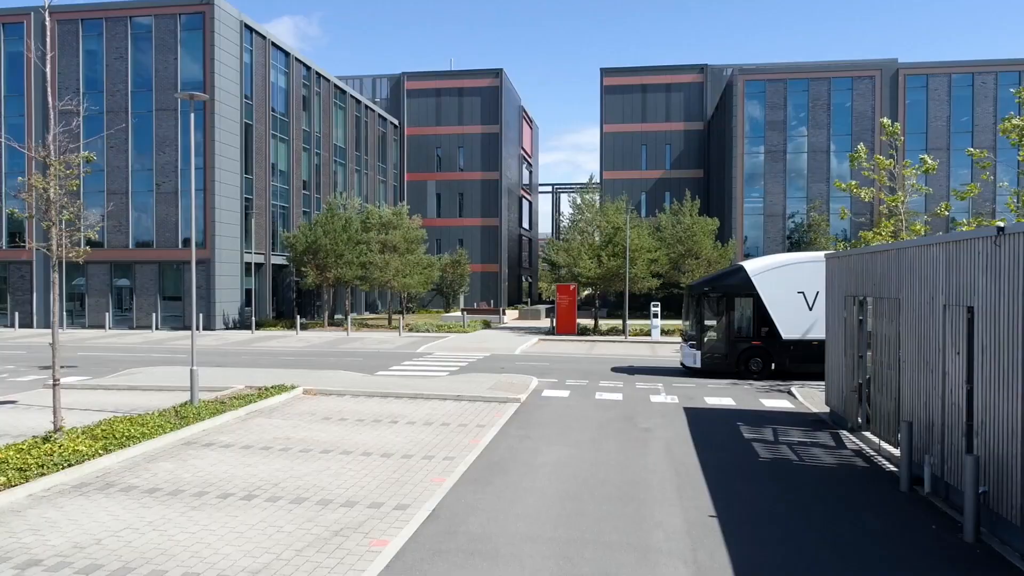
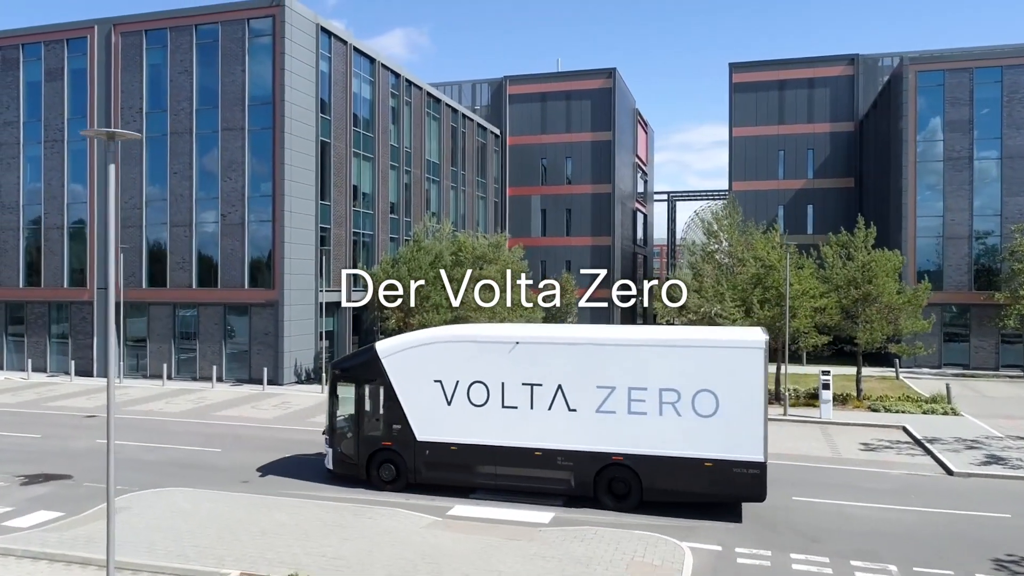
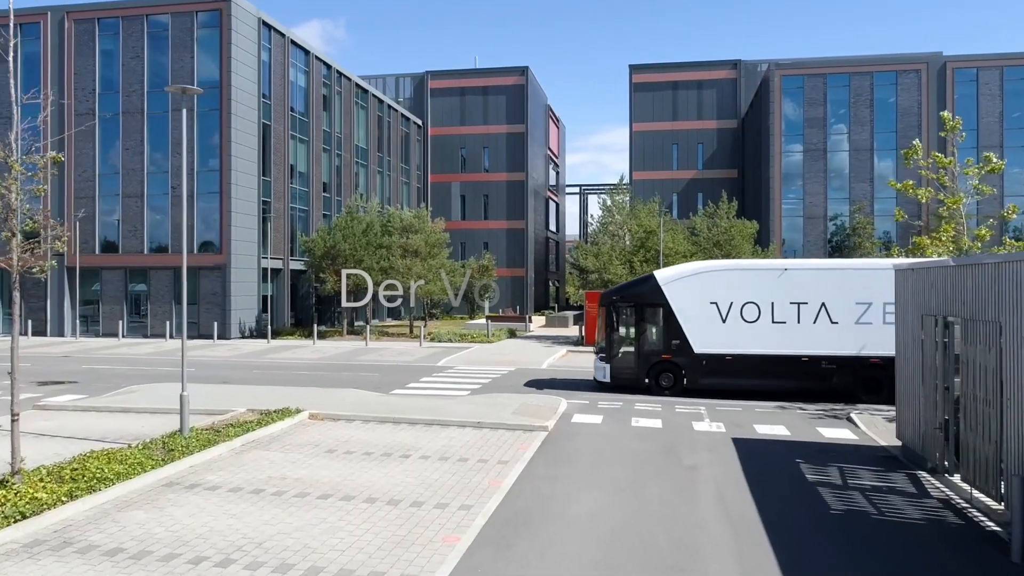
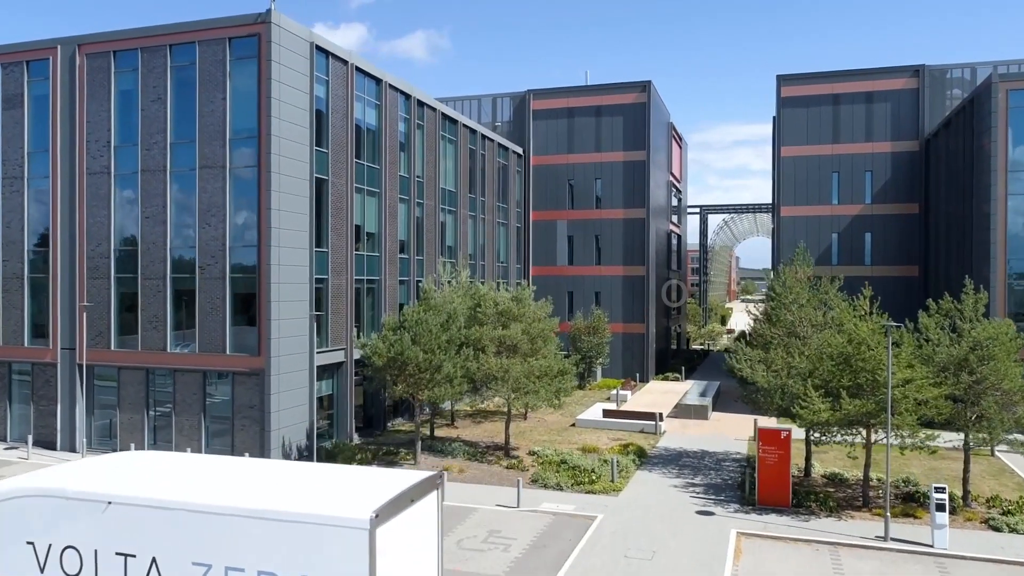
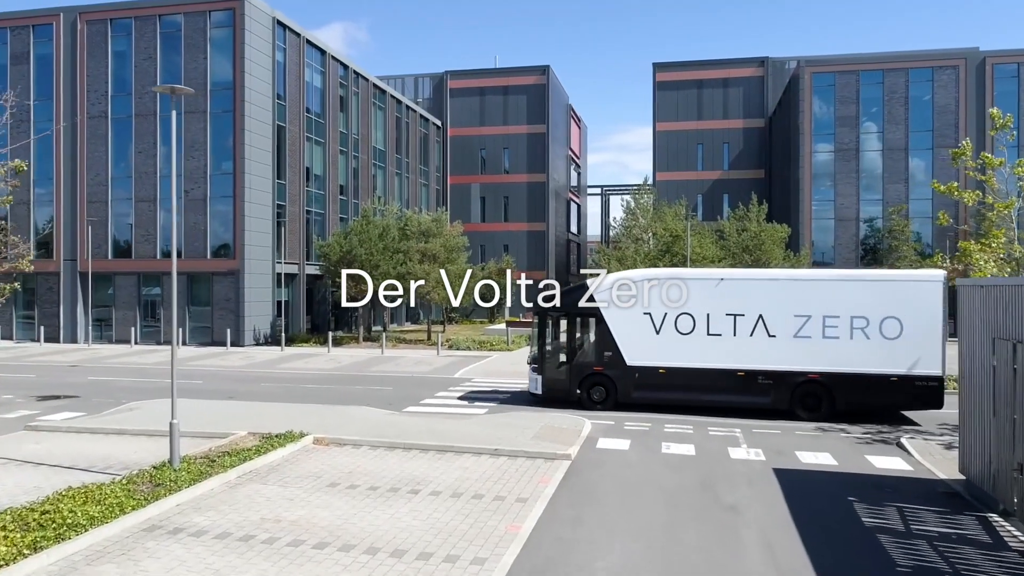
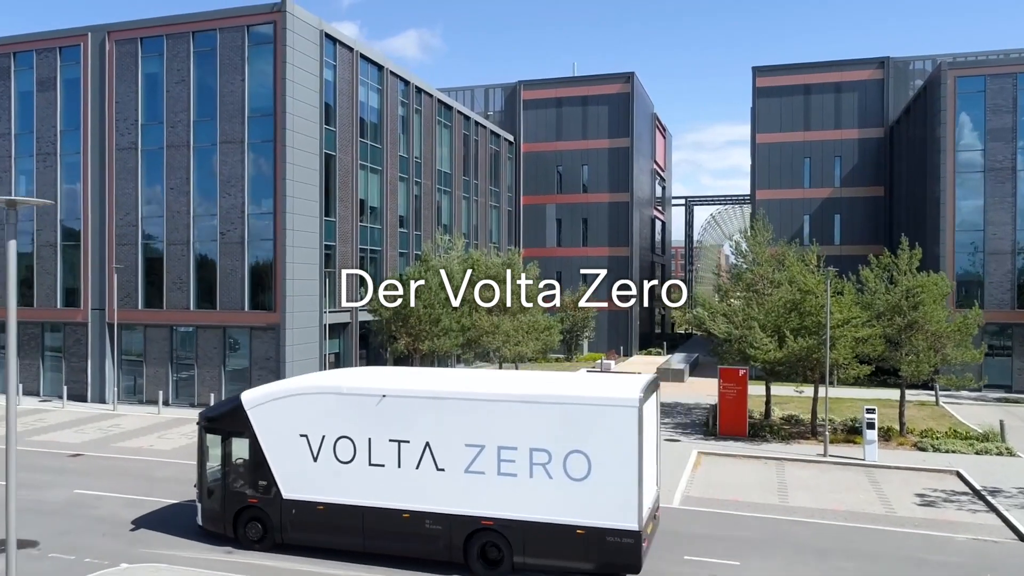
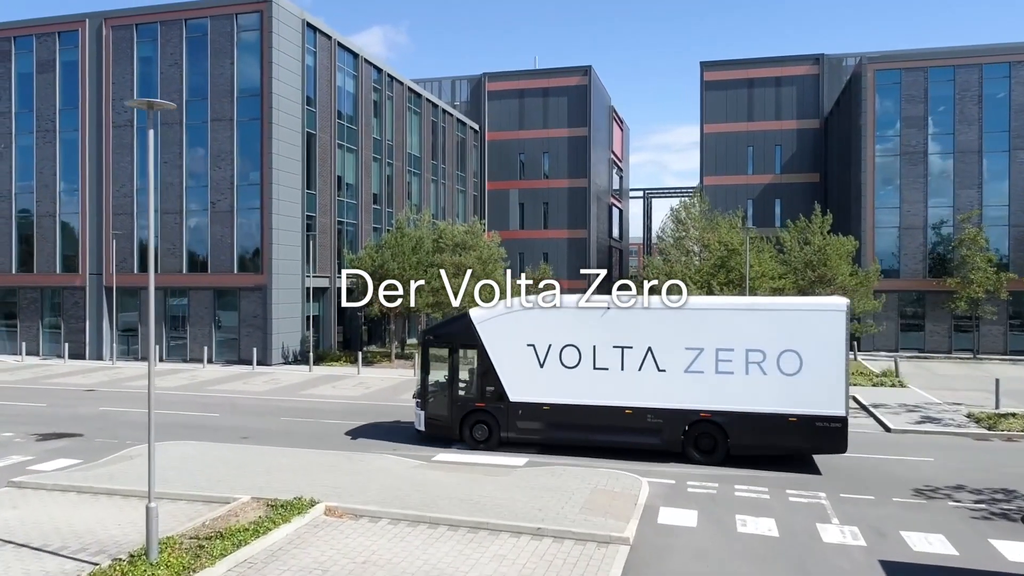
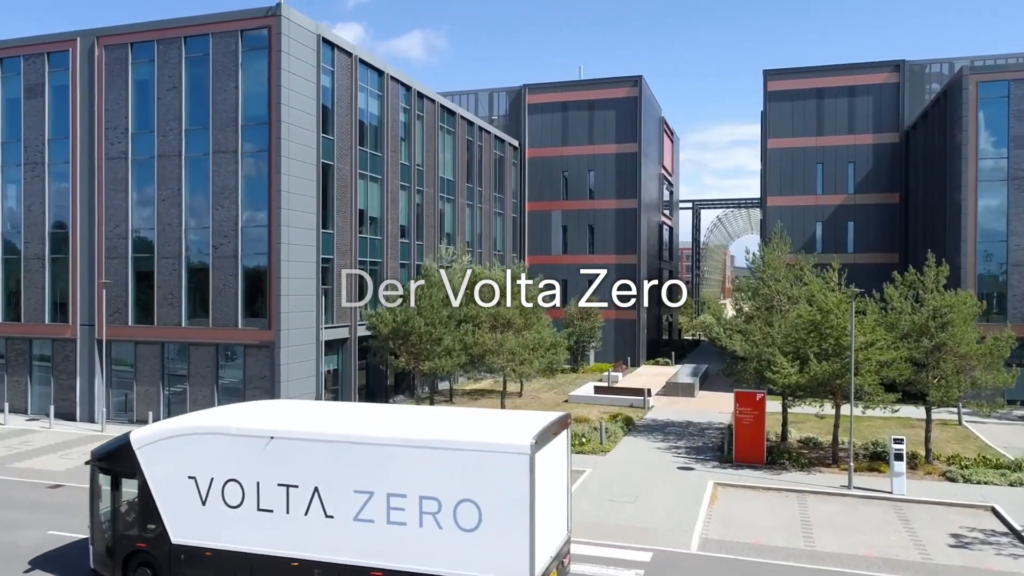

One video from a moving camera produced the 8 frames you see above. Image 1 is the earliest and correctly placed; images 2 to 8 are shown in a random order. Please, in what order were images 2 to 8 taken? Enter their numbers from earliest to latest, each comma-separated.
3, 5, 7, 2, 6, 8, 4
